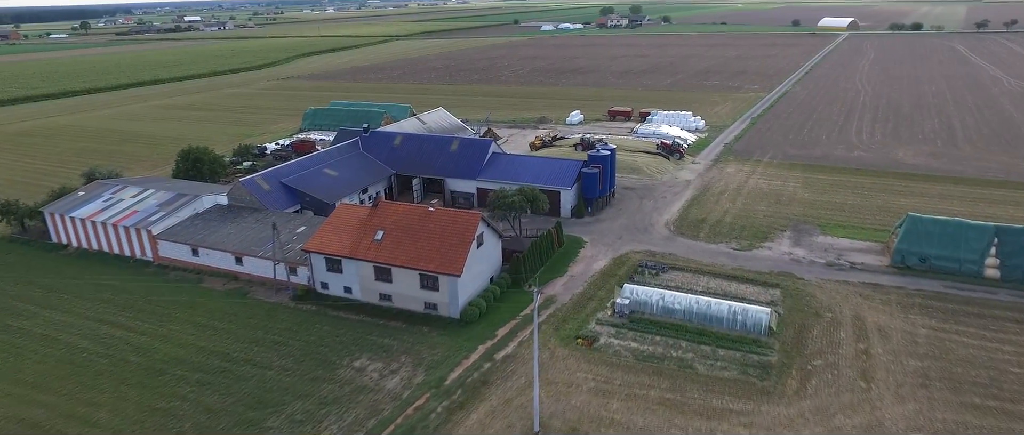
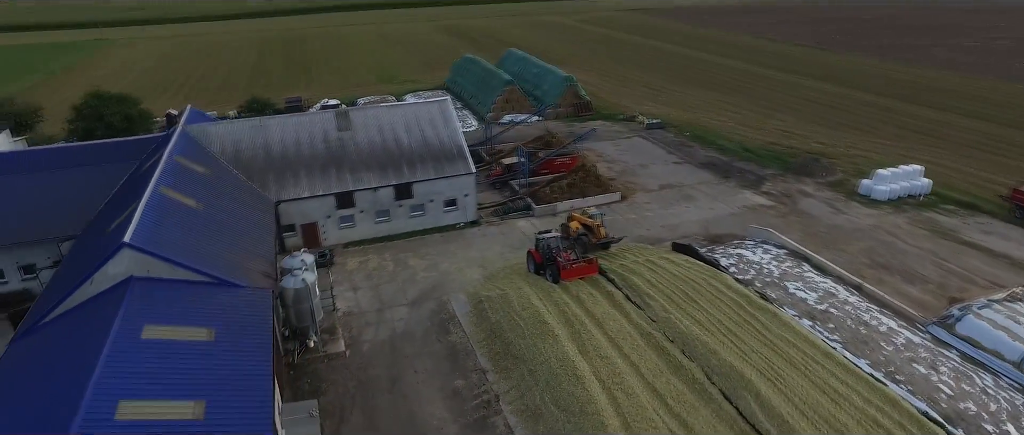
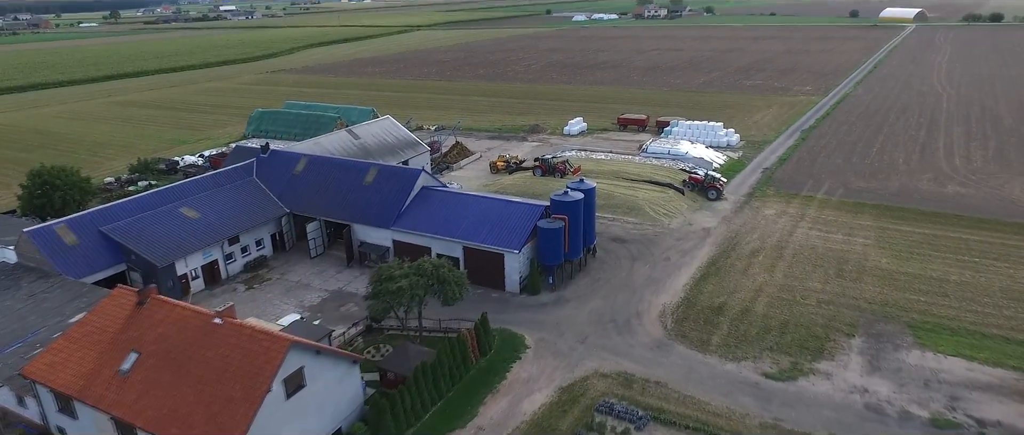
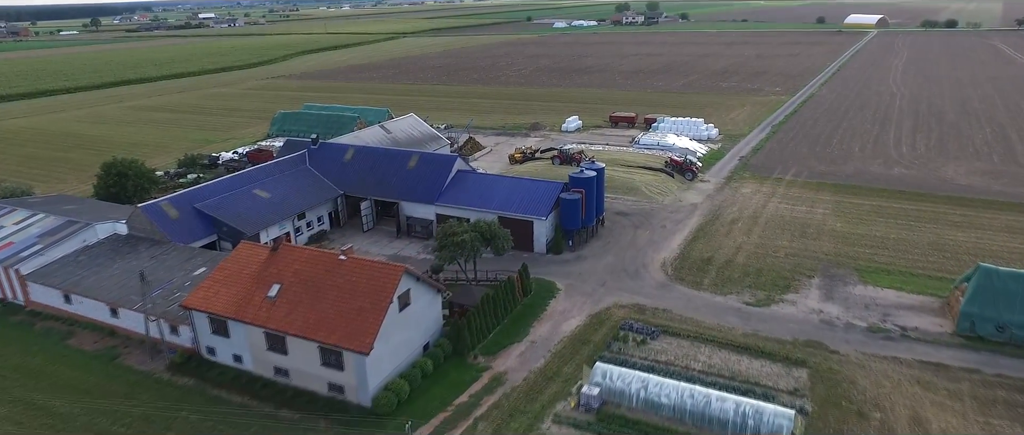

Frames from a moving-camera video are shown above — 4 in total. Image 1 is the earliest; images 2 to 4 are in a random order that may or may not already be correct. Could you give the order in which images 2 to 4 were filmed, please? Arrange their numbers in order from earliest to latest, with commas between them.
4, 3, 2
